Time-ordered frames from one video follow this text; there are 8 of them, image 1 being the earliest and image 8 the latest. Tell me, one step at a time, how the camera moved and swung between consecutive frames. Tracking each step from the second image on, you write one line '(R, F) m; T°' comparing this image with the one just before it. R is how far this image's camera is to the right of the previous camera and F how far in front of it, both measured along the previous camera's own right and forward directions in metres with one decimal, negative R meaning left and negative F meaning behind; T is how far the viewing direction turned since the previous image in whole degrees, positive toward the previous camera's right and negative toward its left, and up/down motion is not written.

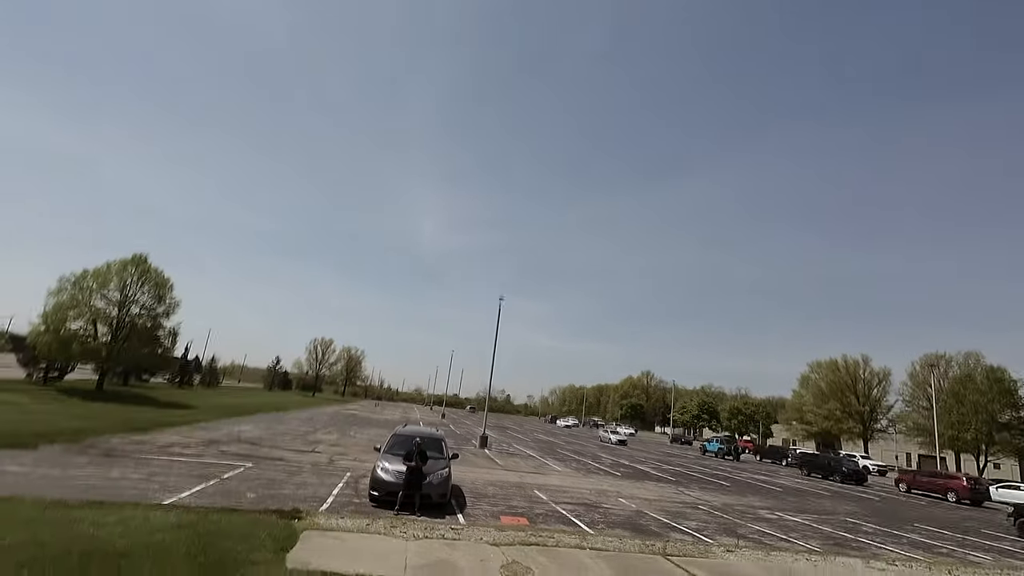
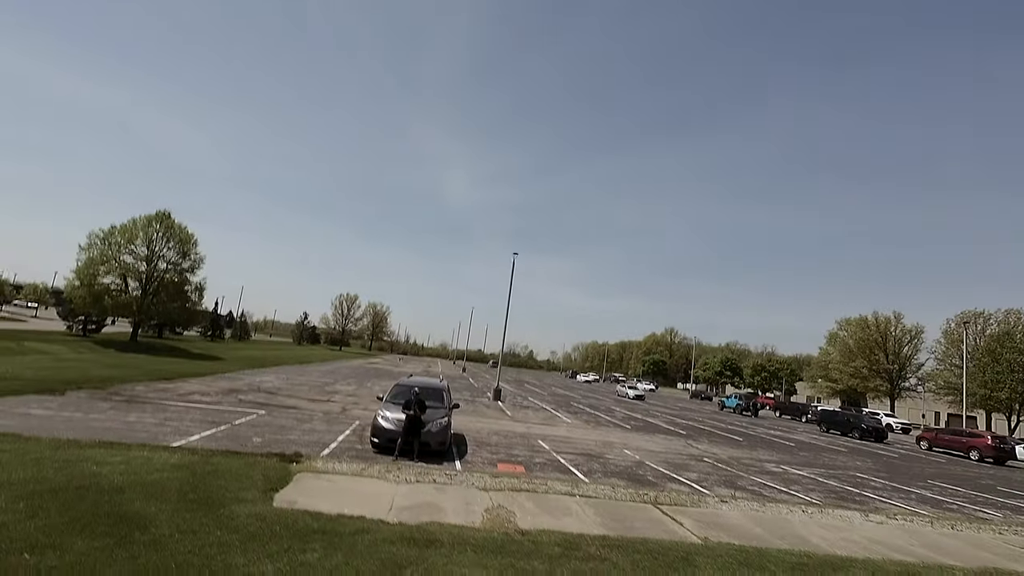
(+0.5, +0.4) m; -2°
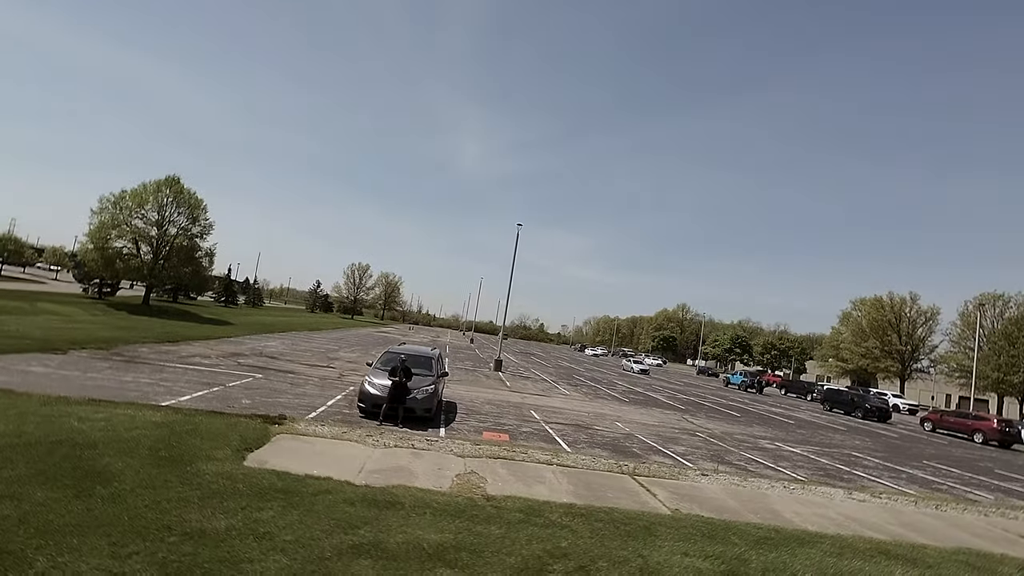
(+0.4, +0.2) m; -1°
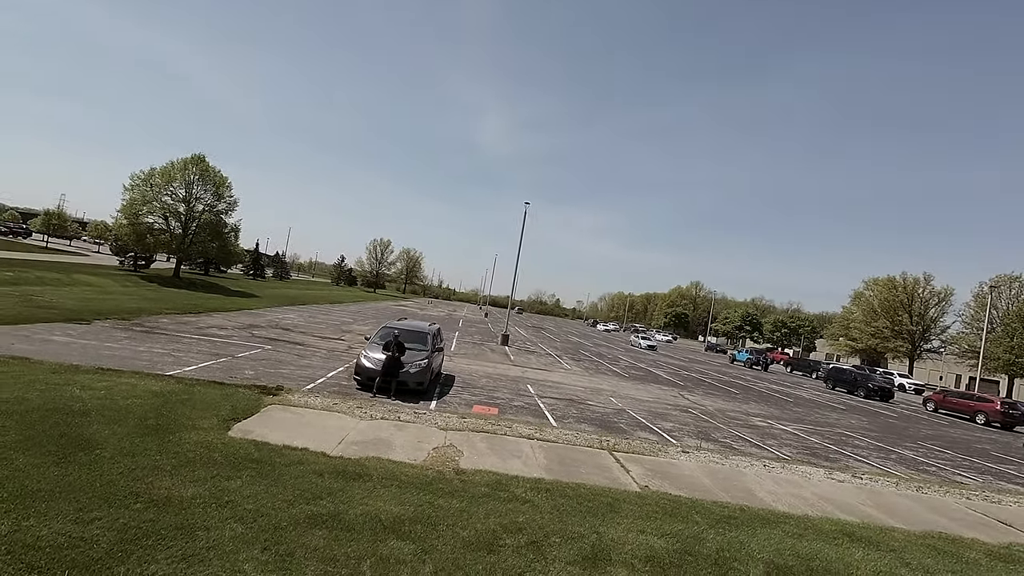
(+0.4, +0.1) m; -1°
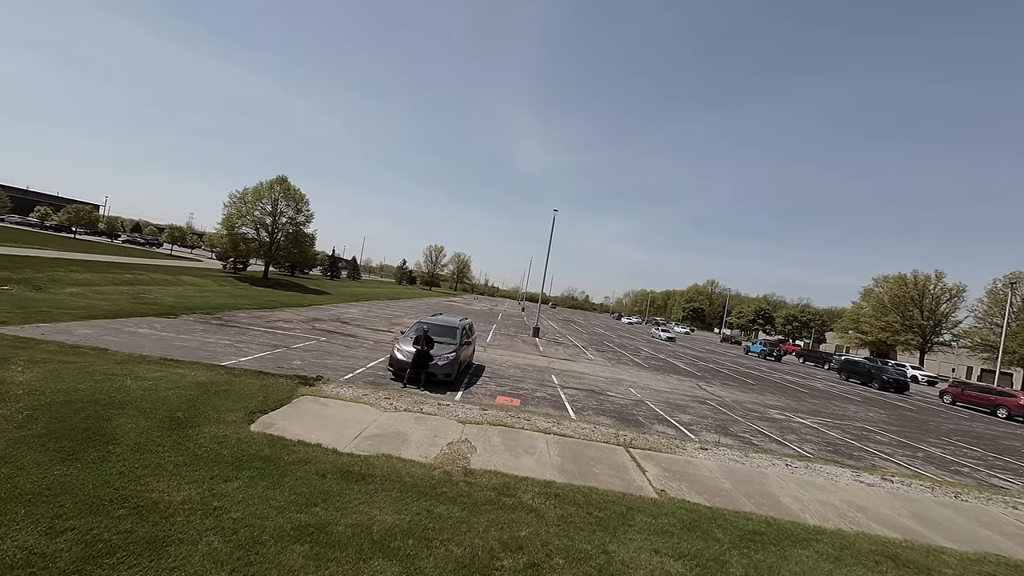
(+0.1, +0.4) m; -2°
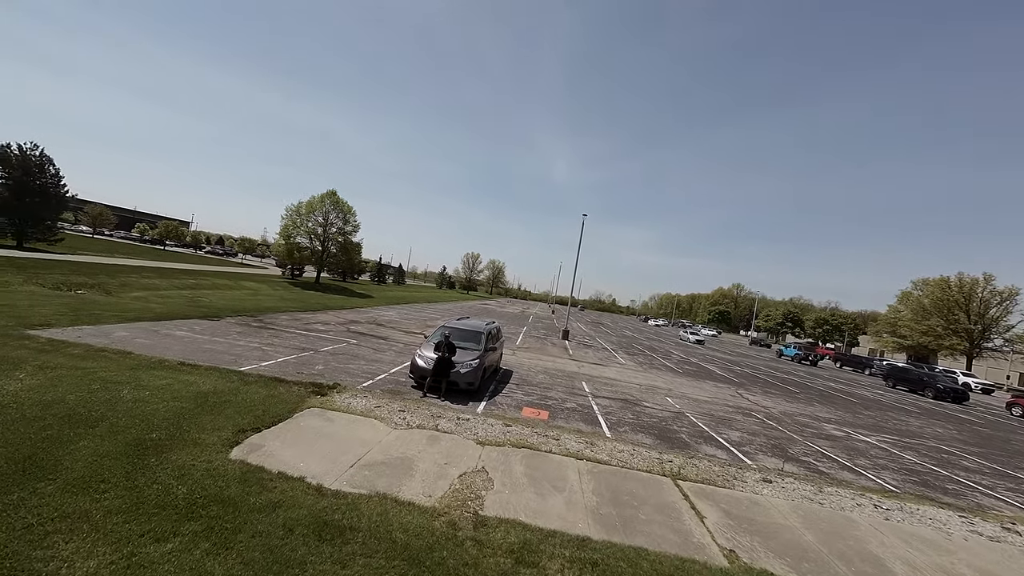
(0.0, +1.2) m; -3°
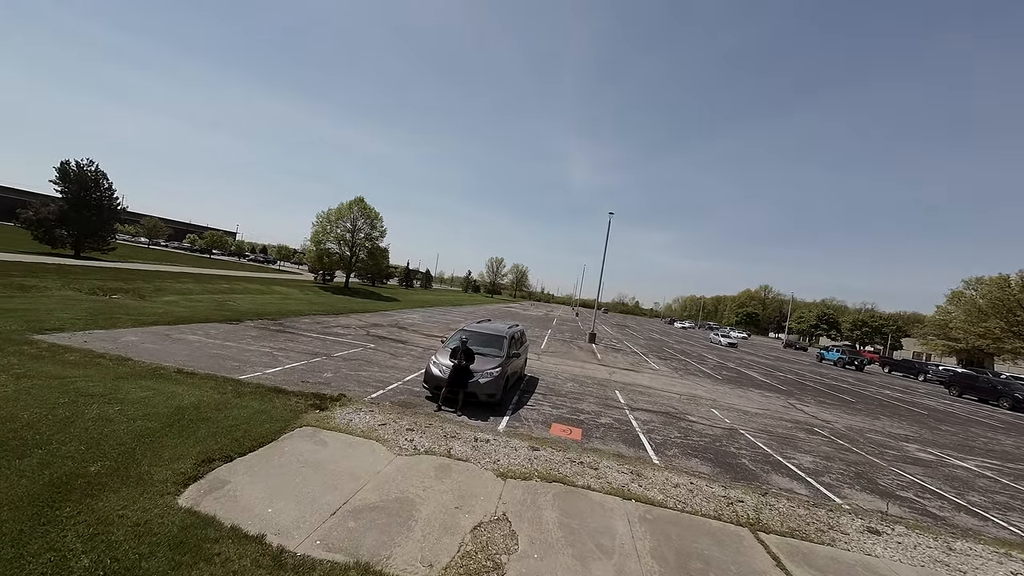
(-0.1, +1.4) m; -3°
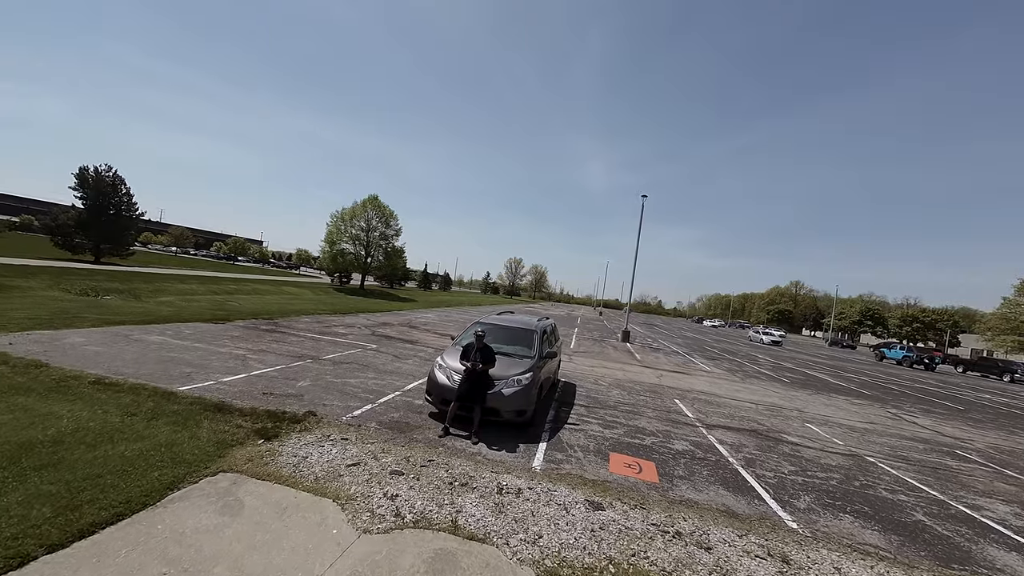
(-0.2, +2.7) m; -3°
